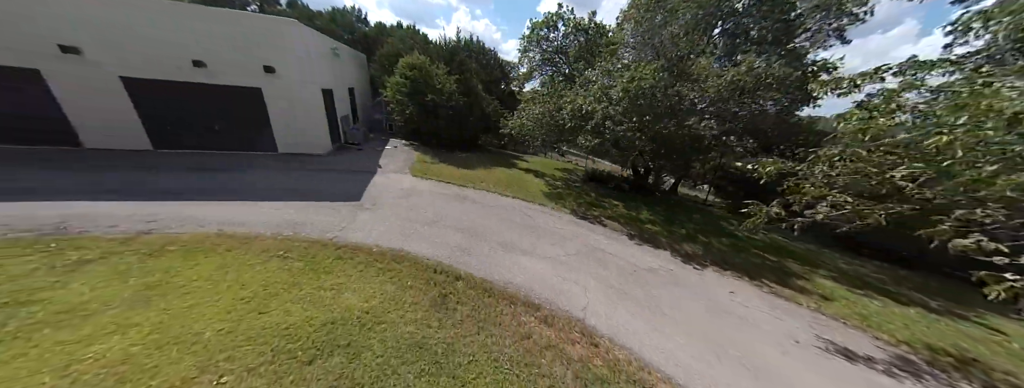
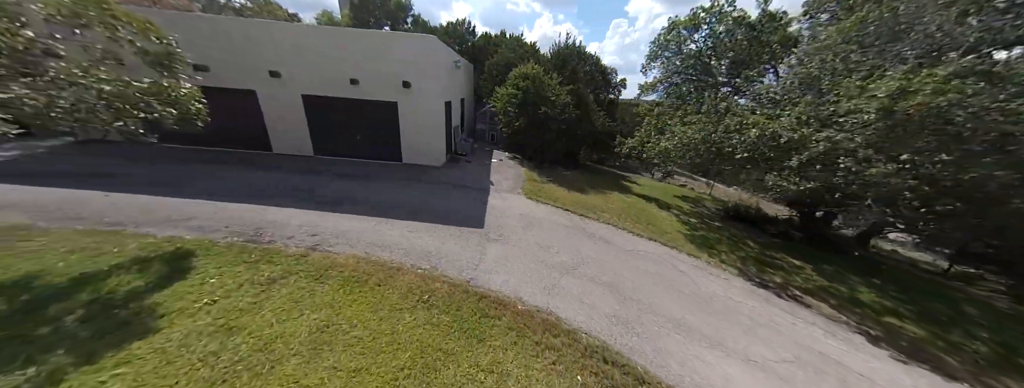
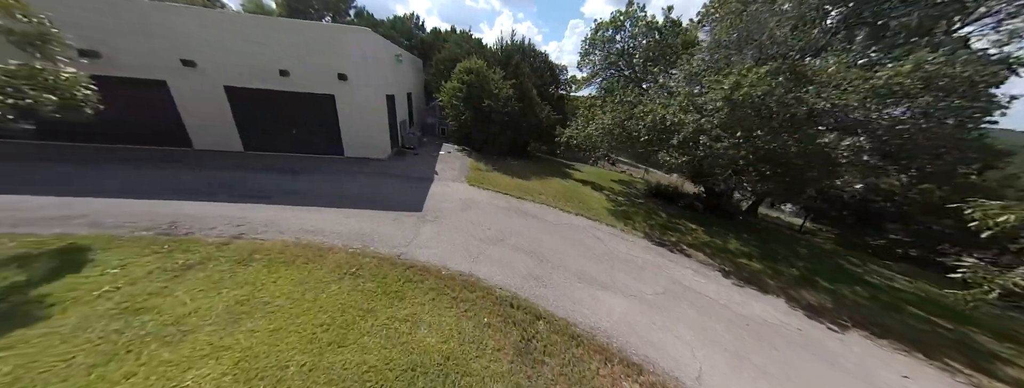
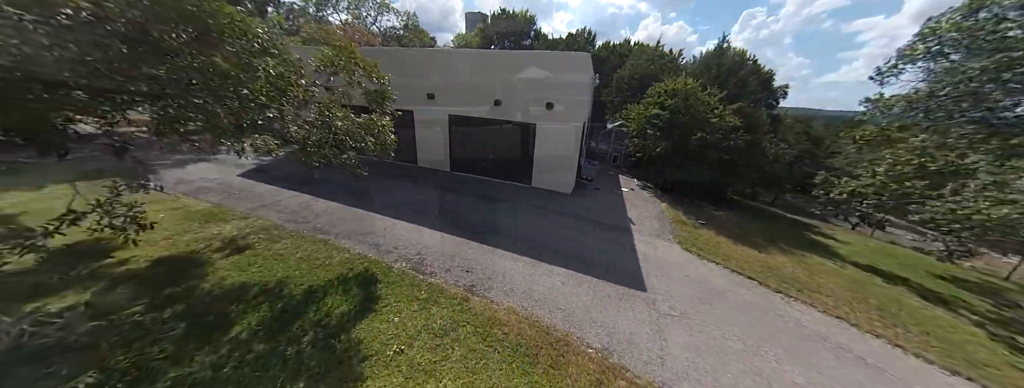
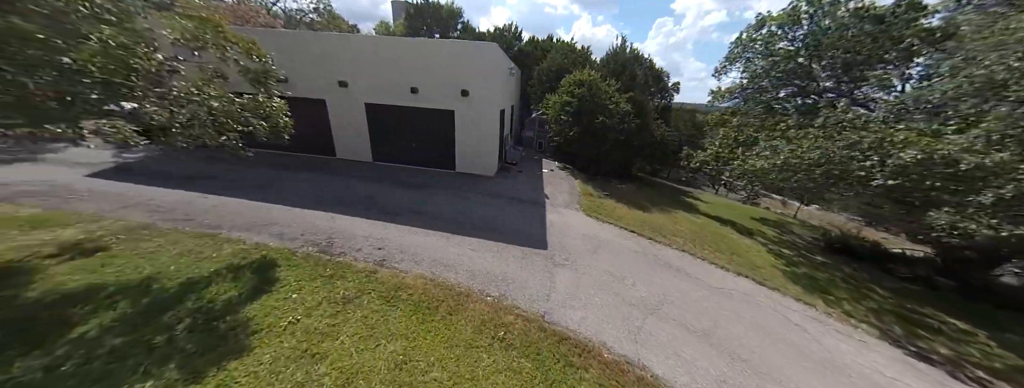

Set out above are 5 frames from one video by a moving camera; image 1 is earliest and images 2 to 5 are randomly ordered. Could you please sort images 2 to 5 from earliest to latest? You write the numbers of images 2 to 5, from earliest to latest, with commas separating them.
3, 2, 5, 4
